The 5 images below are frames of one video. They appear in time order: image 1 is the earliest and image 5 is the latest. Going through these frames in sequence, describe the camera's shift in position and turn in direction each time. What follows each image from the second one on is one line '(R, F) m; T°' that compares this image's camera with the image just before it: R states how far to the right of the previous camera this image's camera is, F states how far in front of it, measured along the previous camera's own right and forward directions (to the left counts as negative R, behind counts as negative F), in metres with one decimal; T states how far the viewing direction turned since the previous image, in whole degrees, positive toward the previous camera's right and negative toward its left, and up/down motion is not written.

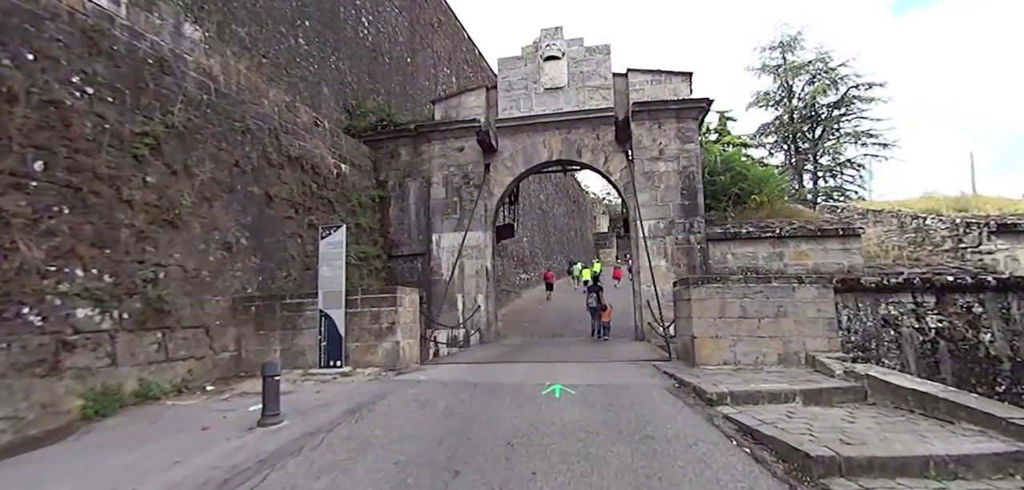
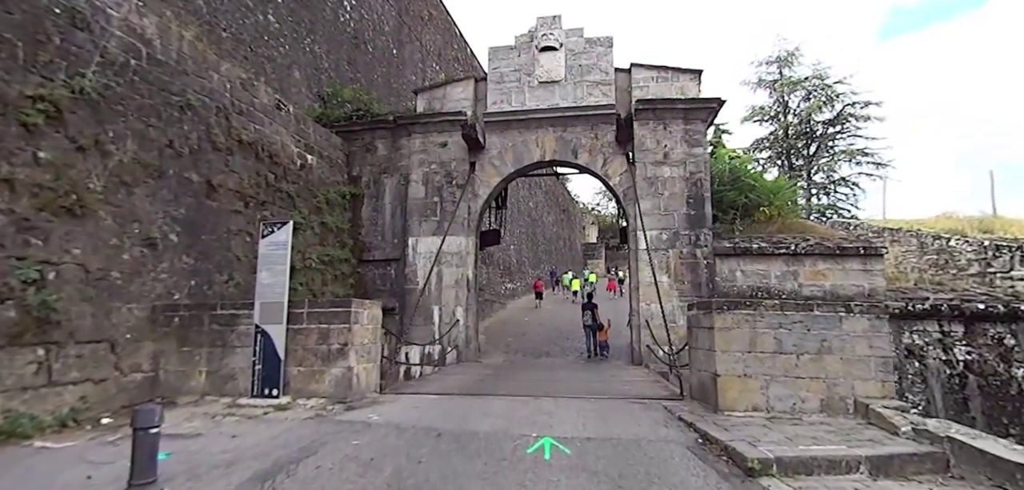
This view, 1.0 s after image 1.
(0.0, +1.0) m; +2°
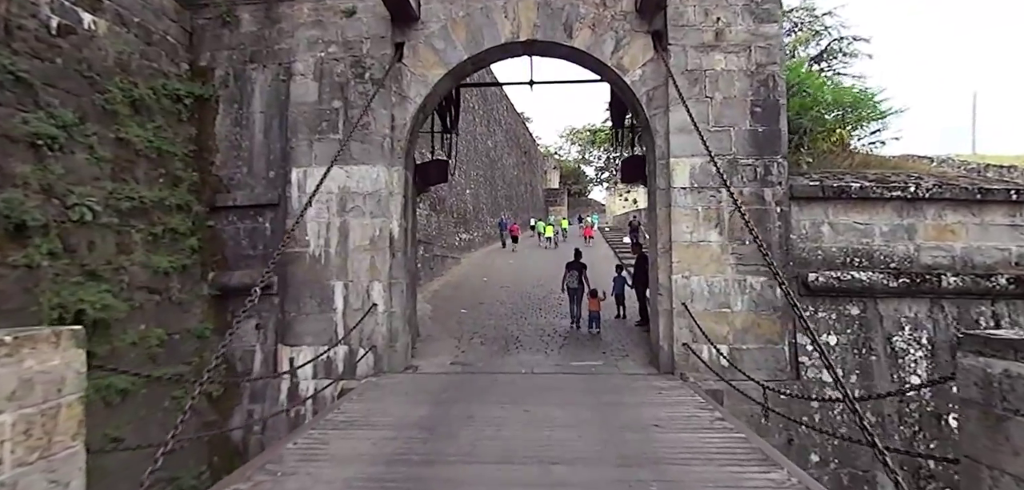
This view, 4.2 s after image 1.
(0.0, +3.2) m; +5°
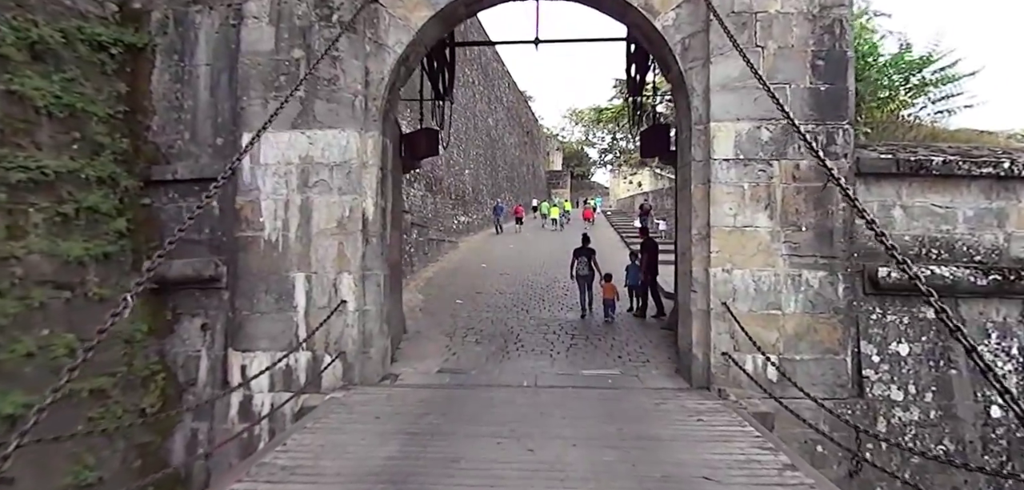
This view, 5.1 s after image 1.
(0.0, +0.9) m; 0°
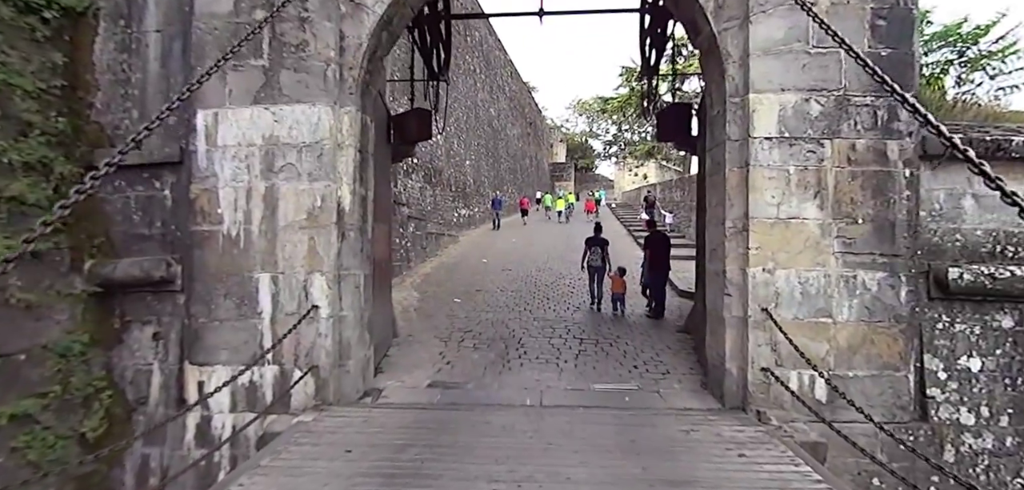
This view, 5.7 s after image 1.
(0.0, +0.6) m; 0°
